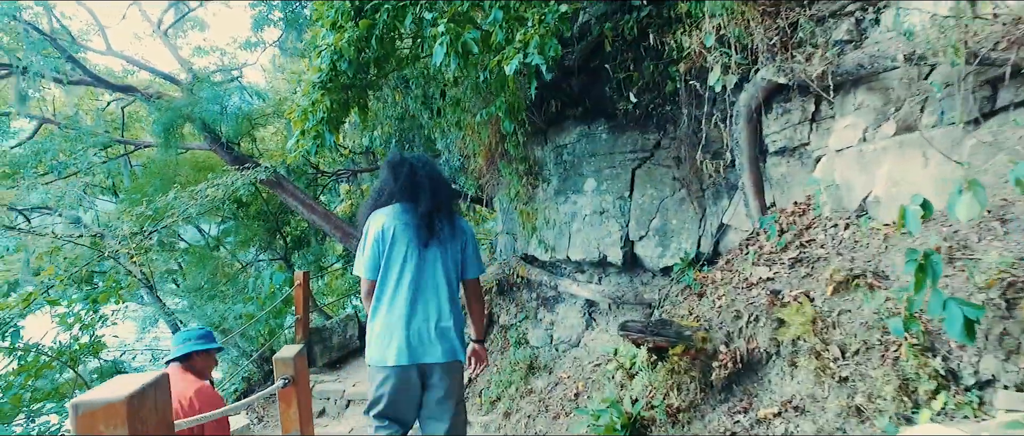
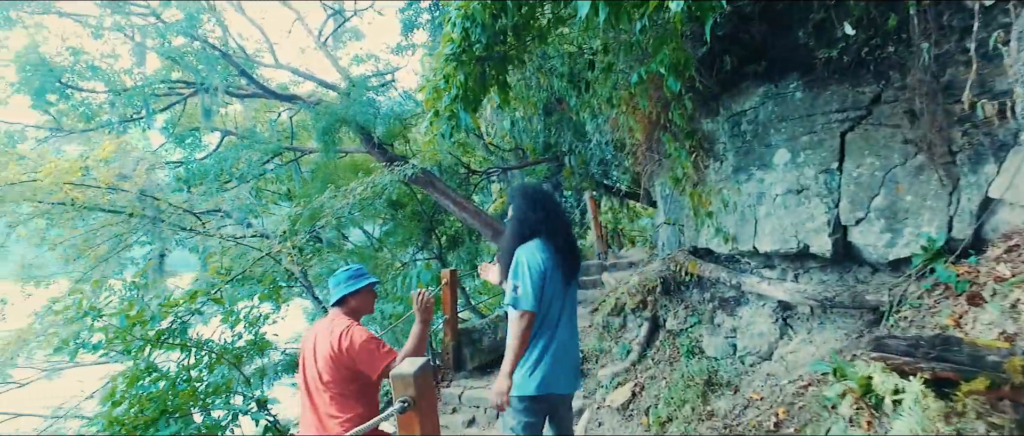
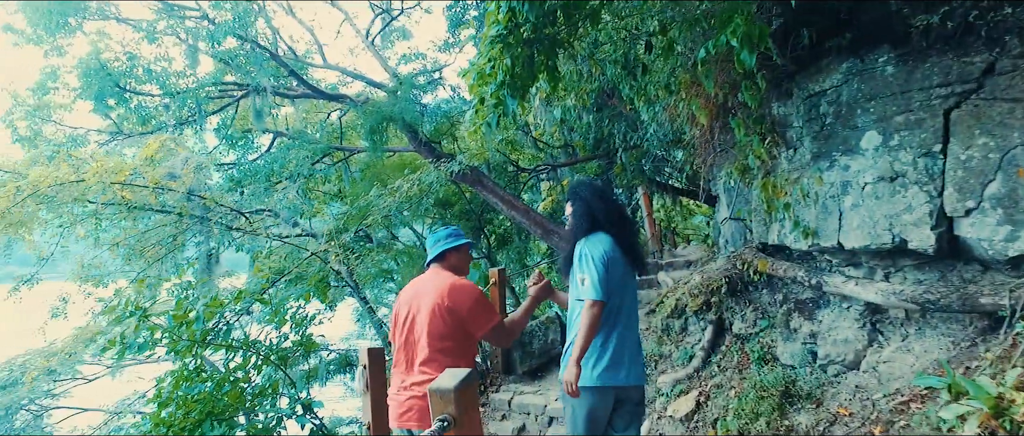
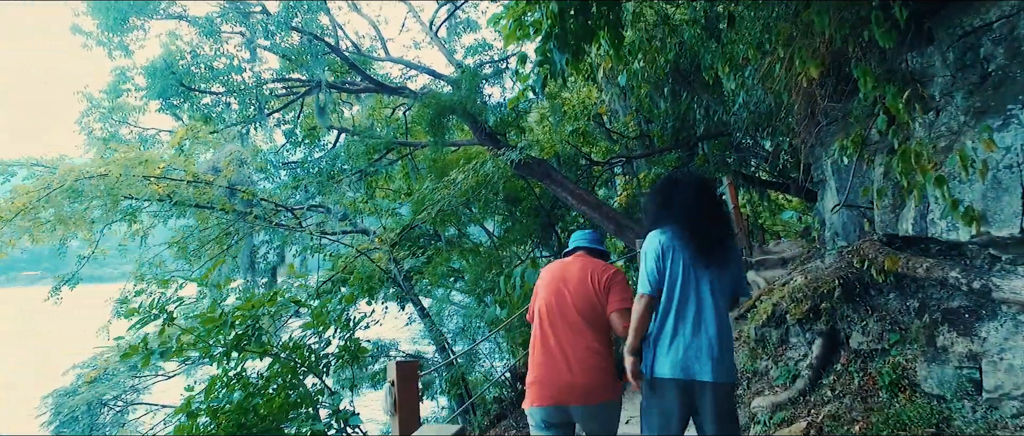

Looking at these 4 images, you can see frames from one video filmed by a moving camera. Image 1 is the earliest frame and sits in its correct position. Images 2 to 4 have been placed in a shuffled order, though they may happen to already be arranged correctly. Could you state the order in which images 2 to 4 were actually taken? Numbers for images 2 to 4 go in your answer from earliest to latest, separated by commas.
2, 3, 4
